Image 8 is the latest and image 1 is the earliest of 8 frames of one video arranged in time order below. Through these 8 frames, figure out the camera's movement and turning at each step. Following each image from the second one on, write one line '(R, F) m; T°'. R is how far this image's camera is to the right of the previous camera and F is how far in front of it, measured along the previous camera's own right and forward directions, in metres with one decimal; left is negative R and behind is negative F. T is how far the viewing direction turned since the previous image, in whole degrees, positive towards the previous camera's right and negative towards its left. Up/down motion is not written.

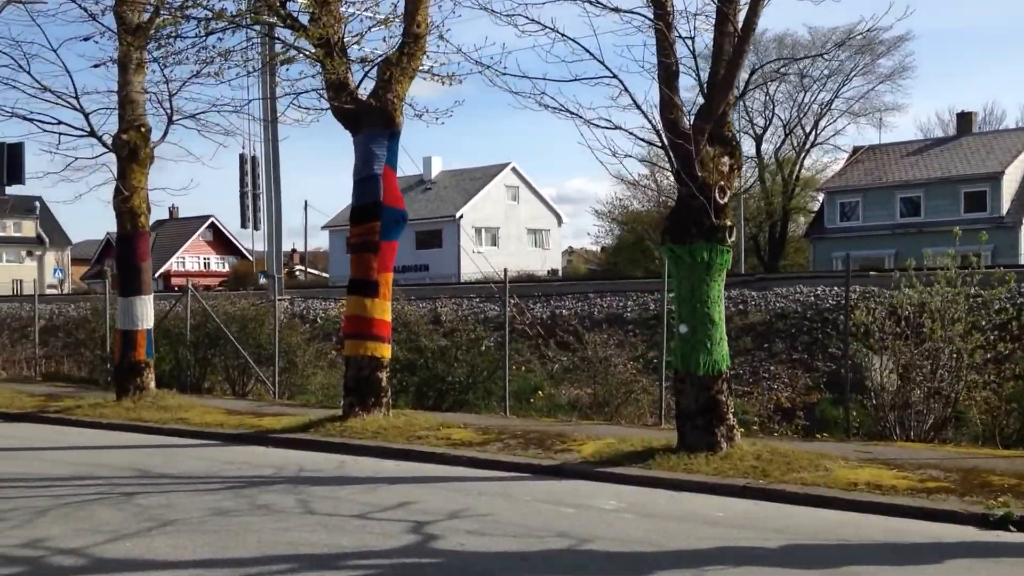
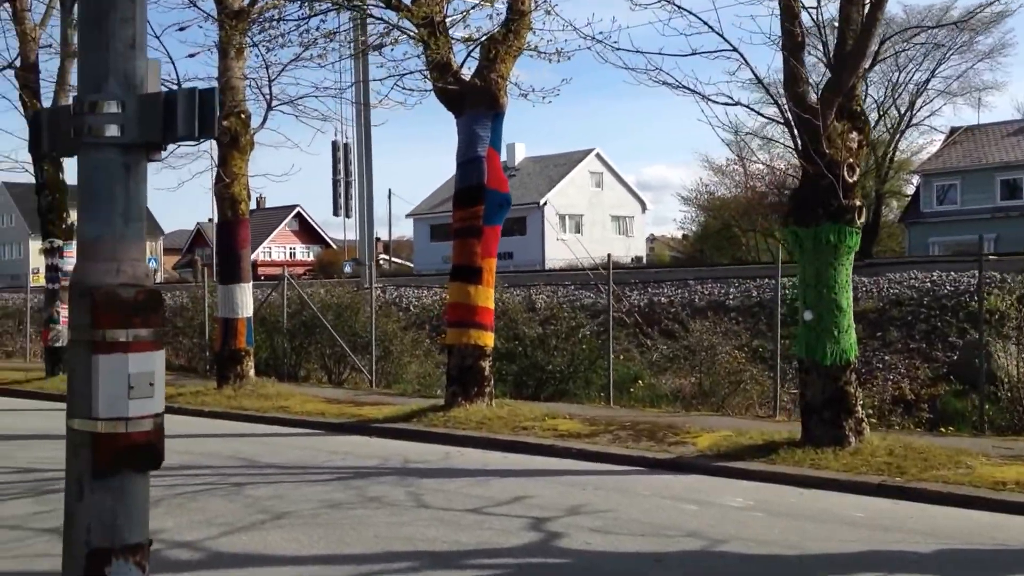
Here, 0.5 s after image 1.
(-0.3, +0.4) m; -4°
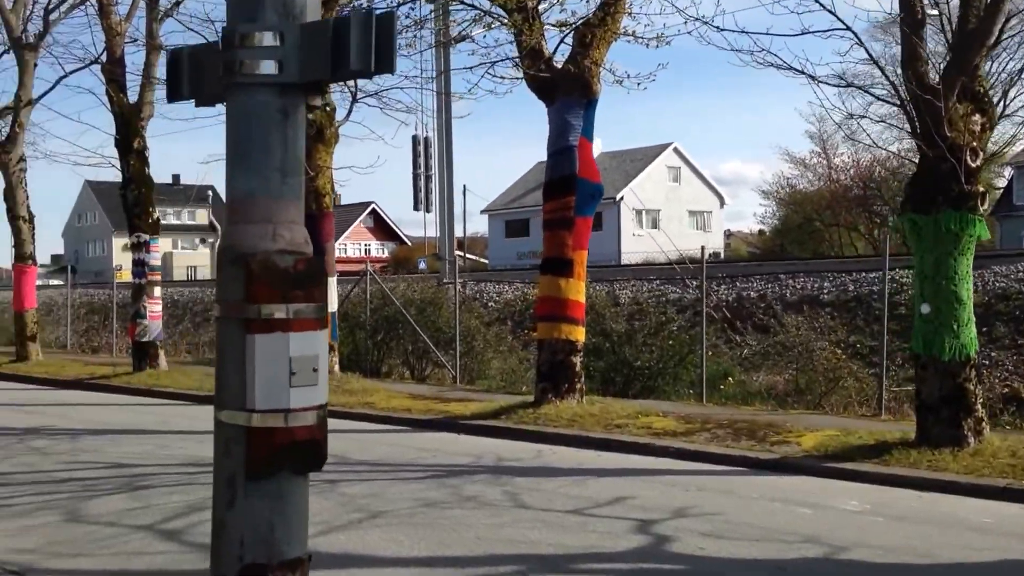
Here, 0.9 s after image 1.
(-0.2, +0.3) m; -3°
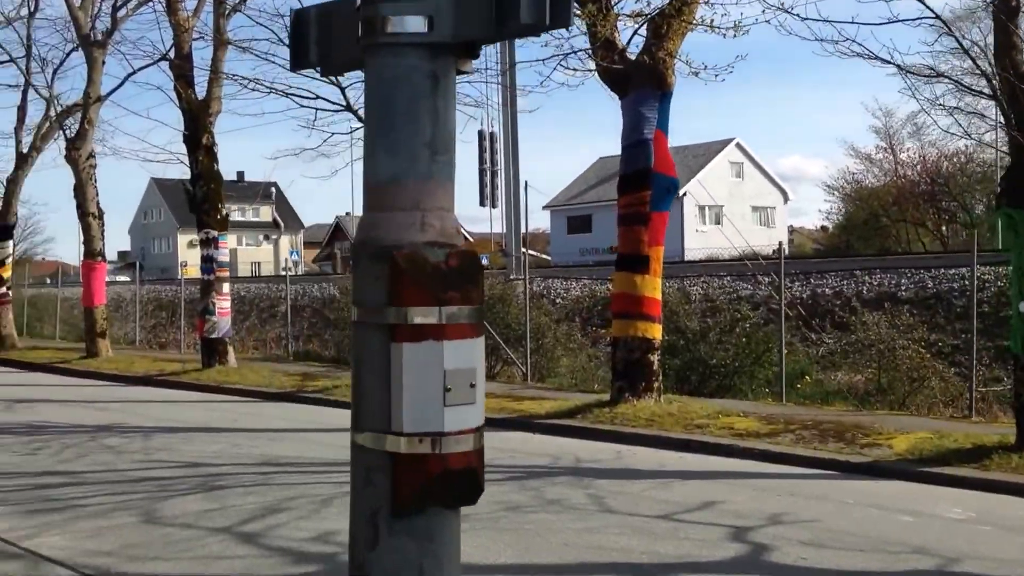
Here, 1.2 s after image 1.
(-0.2, +0.3) m; -3°
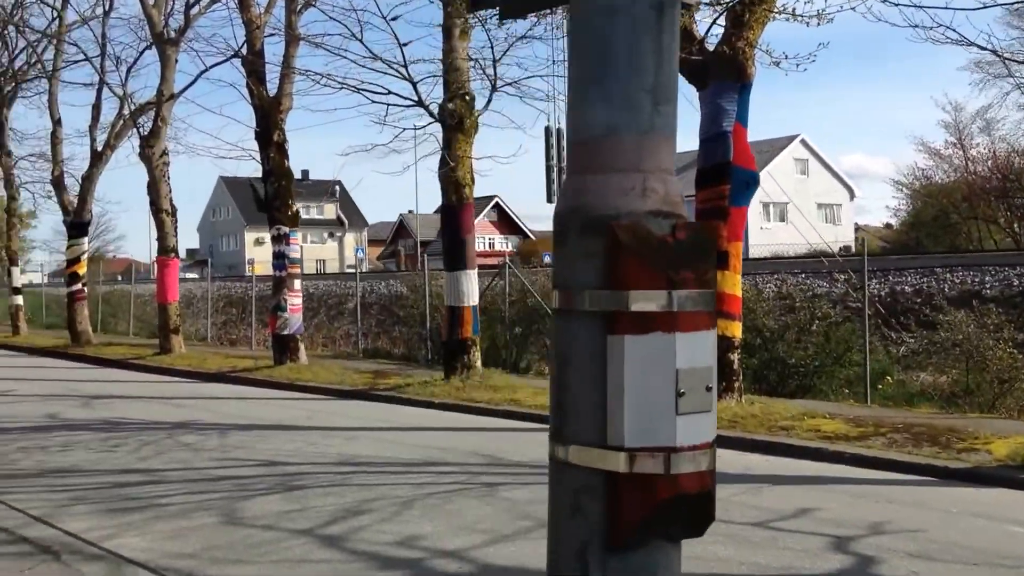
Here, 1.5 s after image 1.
(-0.2, +0.2) m; -3°
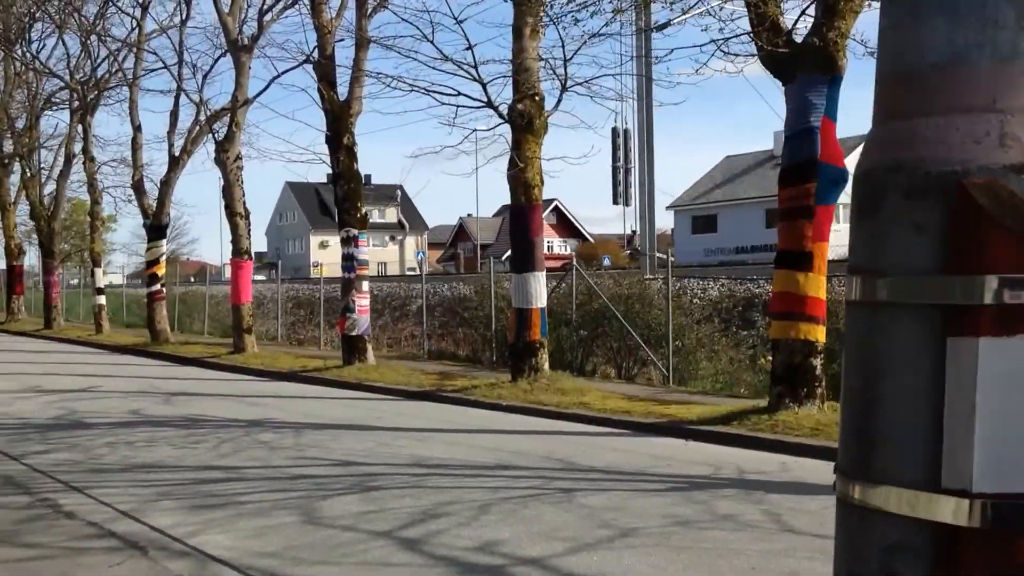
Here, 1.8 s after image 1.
(-0.2, +0.1) m; -3°
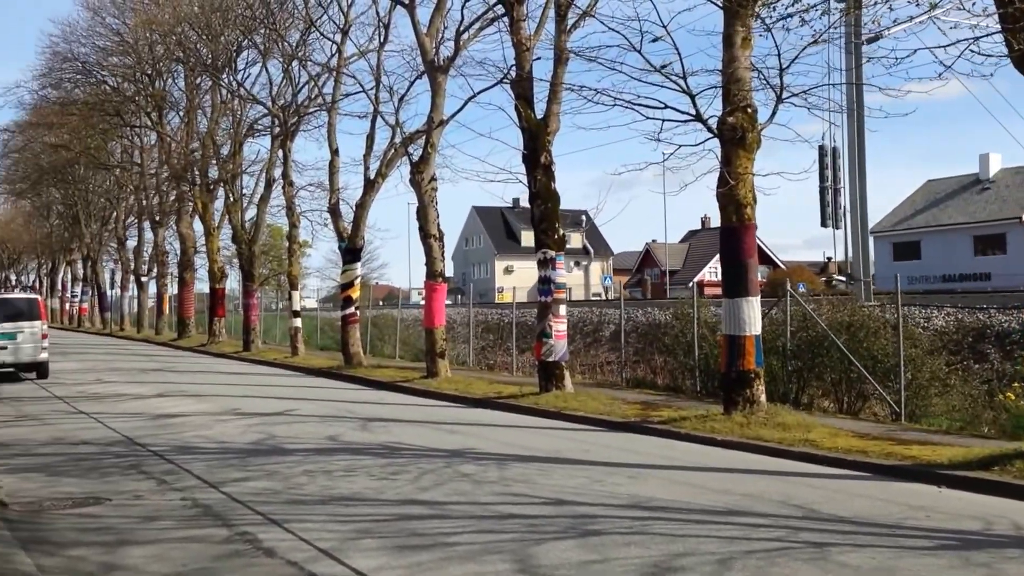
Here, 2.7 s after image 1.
(-0.3, +0.9) m; -9°
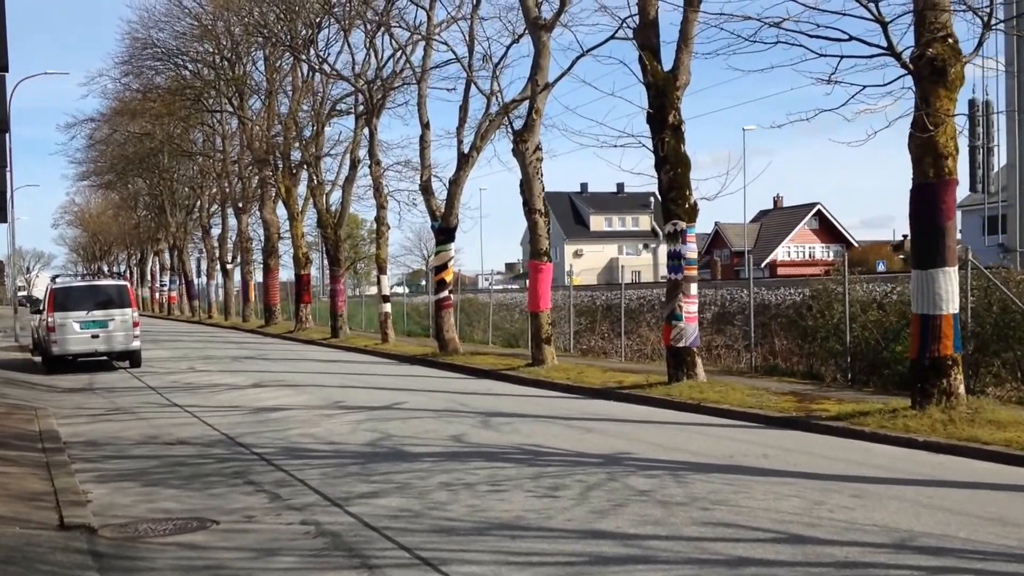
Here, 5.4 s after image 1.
(-0.8, +1.8) m; -4°
